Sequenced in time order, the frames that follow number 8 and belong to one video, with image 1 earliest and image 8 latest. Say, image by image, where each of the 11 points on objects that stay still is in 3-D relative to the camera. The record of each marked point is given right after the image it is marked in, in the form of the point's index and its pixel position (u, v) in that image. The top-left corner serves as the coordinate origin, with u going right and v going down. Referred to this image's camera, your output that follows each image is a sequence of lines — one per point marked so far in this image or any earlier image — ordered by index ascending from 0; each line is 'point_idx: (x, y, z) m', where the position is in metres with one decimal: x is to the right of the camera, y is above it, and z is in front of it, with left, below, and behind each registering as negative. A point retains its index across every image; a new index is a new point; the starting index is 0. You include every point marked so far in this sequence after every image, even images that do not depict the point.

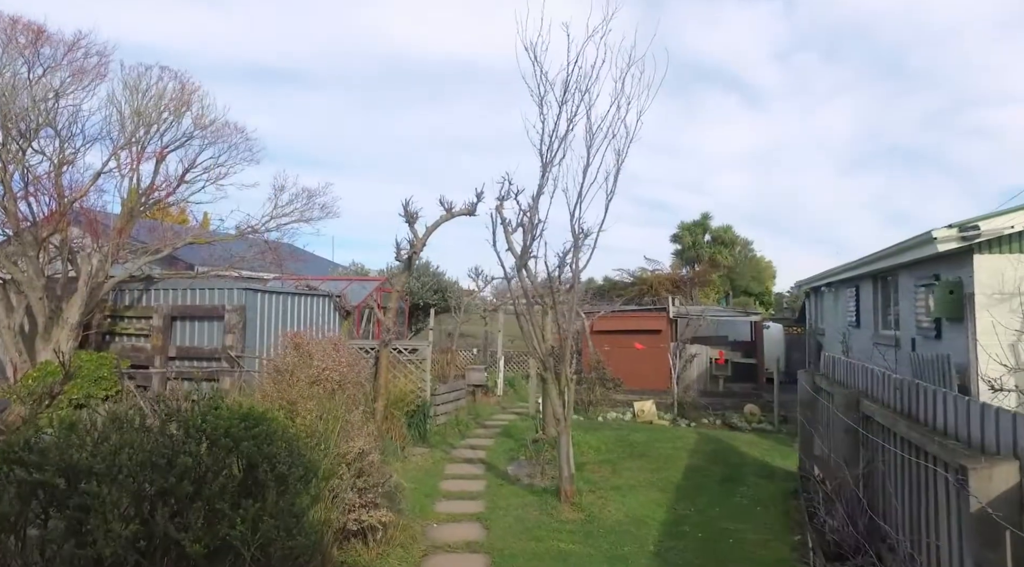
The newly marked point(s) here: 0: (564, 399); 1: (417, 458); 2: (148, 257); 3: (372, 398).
0: (+0.4, -0.9, +5.7) m
1: (-1.0, -1.9, +7.5) m
2: (-5.1, +0.4, +9.9) m
3: (-1.6, -1.3, +7.8) m
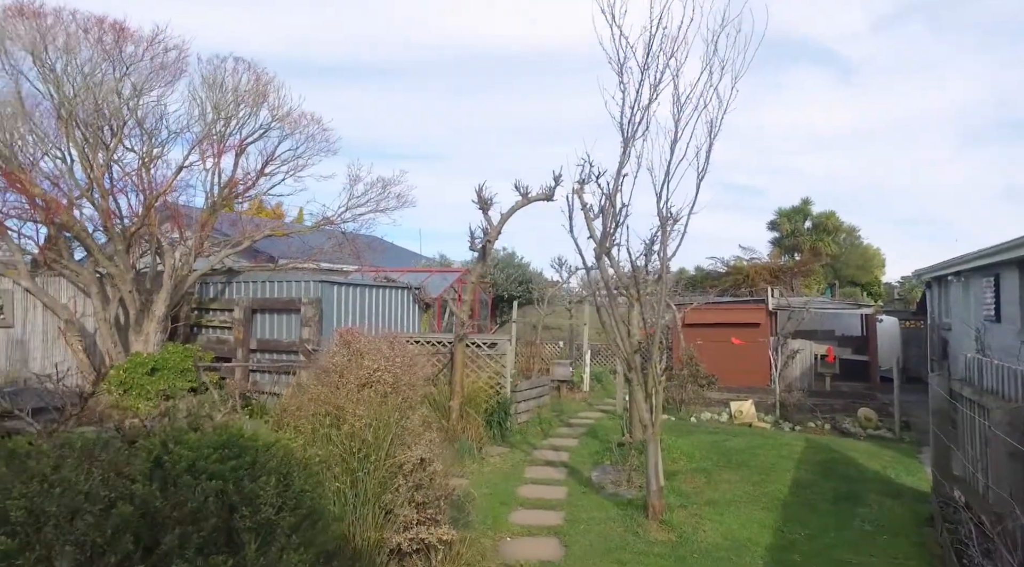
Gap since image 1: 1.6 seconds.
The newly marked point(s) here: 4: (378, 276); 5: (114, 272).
0: (+1.0, -0.8, +5.1) m
1: (-0.2, -1.8, +7.0) m
2: (-4.0, +0.5, +9.9) m
3: (-0.7, -1.2, +7.4) m
4: (-2.1, +0.1, +11.1) m
5: (-5.1, +0.2, +9.0) m
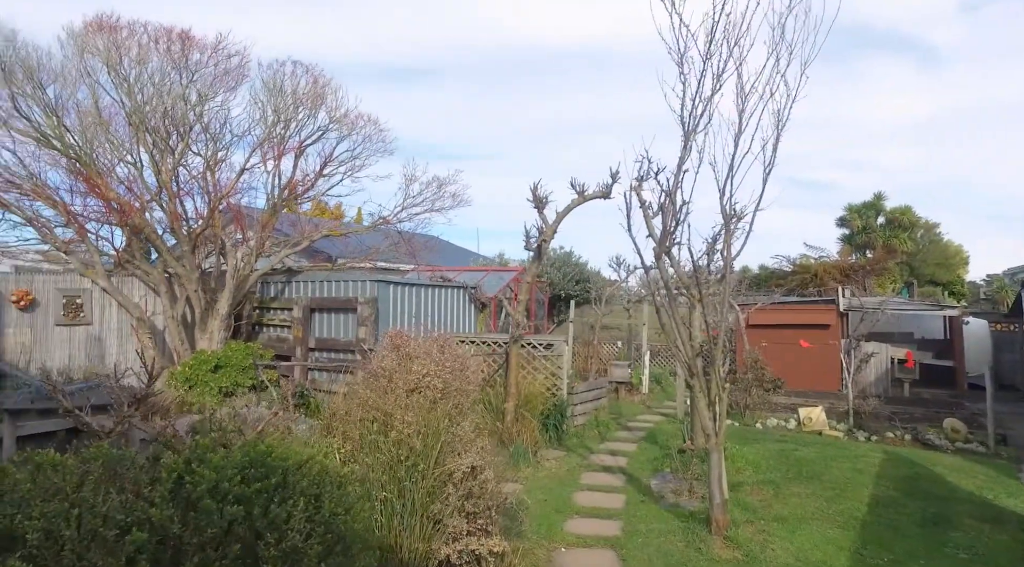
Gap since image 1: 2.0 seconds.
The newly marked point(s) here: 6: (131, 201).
0: (+1.4, -0.9, +4.8) m
1: (+0.4, -1.8, +6.9) m
2: (-3.2, +0.5, +10.1) m
3: (-0.1, -1.2, +7.3) m
4: (-1.2, +0.1, +11.1) m
5: (-4.4, +0.2, +9.3) m
6: (-4.8, +1.0, +8.8) m
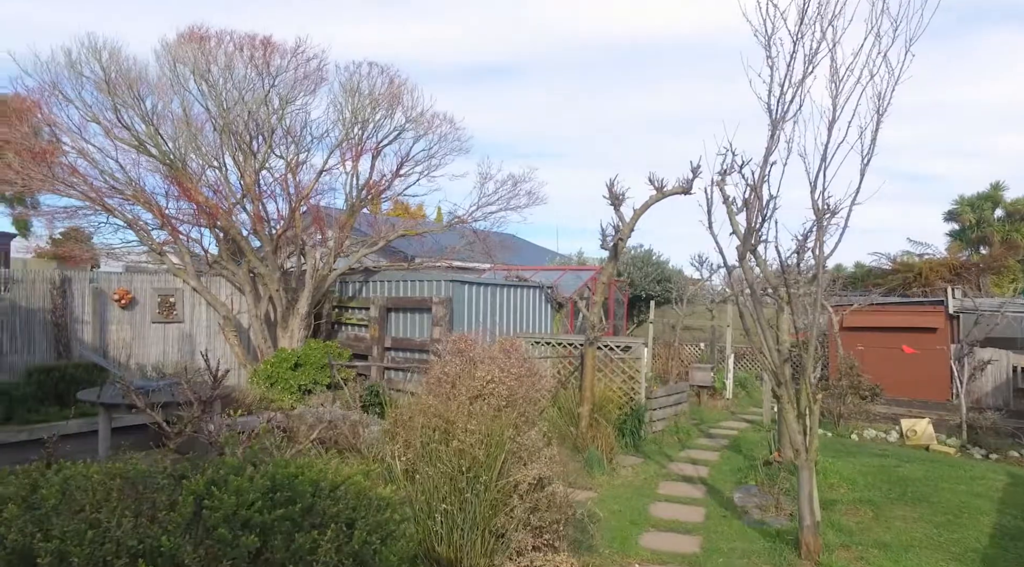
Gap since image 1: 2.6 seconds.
0: (+1.8, -0.9, +4.4) m
1: (+1.1, -1.8, +6.6) m
2: (-2.1, +0.5, +10.2) m
3: (+0.7, -1.2, +7.1) m
4: (0.0, +0.1, +11.0) m
5: (-3.4, +0.2, +9.5) m
6: (-3.8, +1.1, +9.1) m
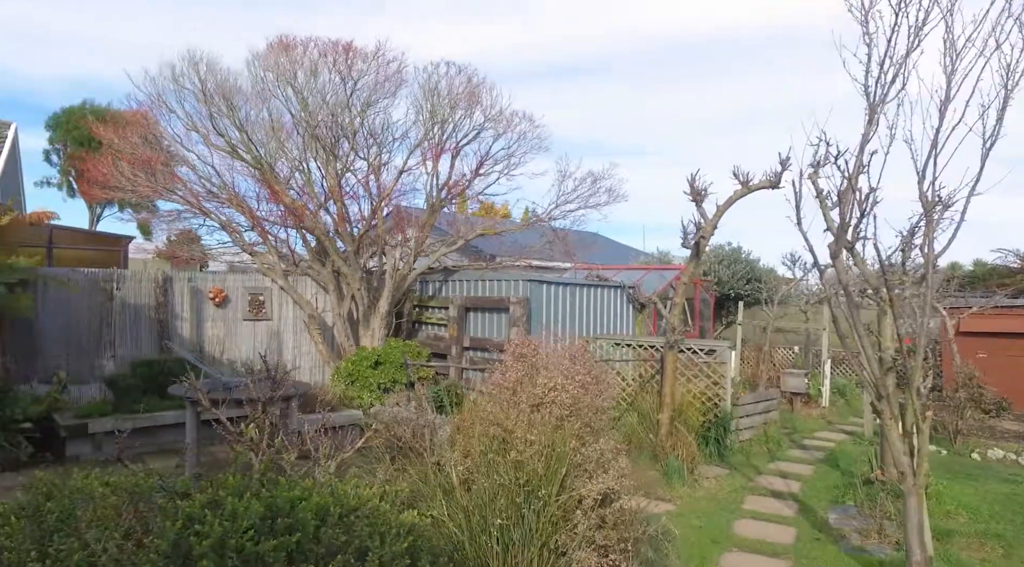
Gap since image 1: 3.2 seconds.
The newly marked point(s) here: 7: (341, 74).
0: (+2.3, -0.9, +4.0) m
1: (+1.8, -1.8, +6.2) m
2: (-0.9, +0.5, +10.2) m
3: (+1.4, -1.2, +6.8) m
4: (+1.2, +0.1, +10.7) m
5: (-2.3, +0.2, +9.7) m
6: (-2.8, +1.1, +9.3) m
7: (-2.3, +2.8, +9.4) m
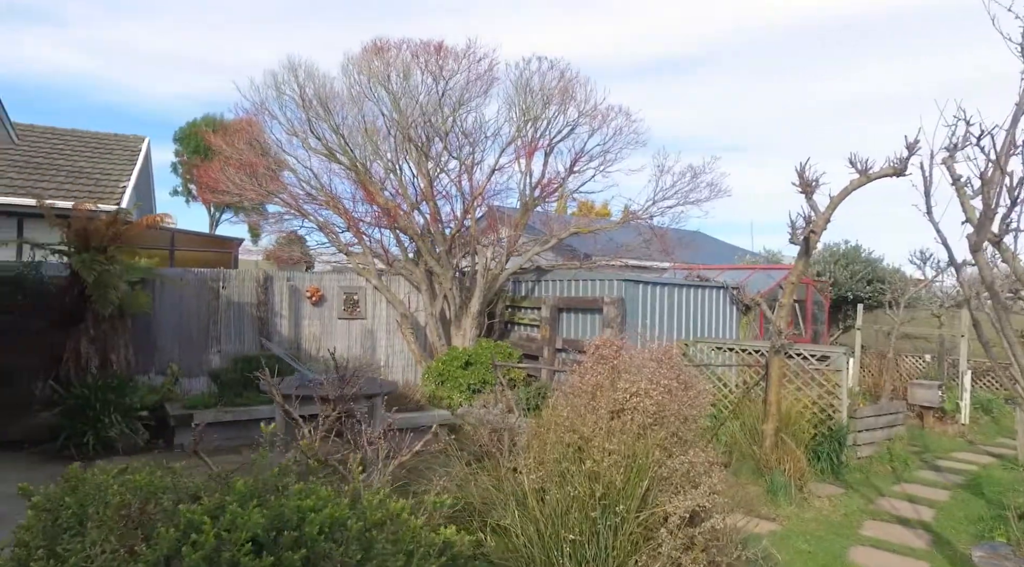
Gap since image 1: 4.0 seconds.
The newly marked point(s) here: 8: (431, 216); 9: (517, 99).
0: (+2.7, -0.9, +3.4) m
1: (+2.5, -1.8, +5.6) m
2: (+0.4, +0.5, +10.0) m
3: (+2.2, -1.2, +6.3) m
4: (+2.6, +0.1, +10.2) m
5: (-1.0, +0.2, +9.7) m
6: (-1.5, +1.1, +9.4) m
7: (-1.1, +2.8, +9.4) m
8: (-1.1, +0.9, +9.5) m
9: (+0.1, +2.6, +9.7) m
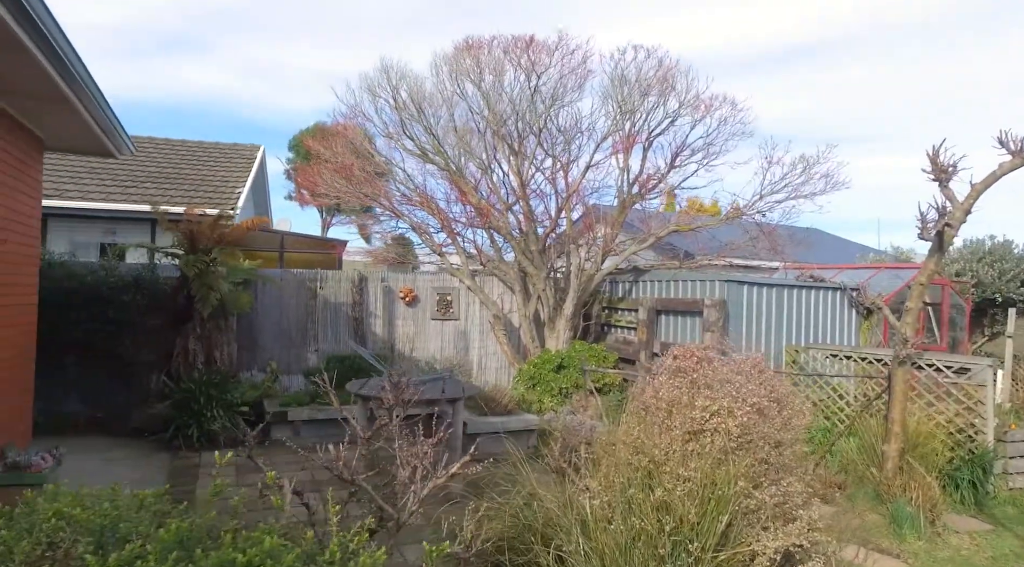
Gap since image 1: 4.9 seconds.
0: (+2.9, -0.9, +2.7) m
1: (+3.1, -1.8, +4.9) m
2: (+1.7, +0.5, +9.5) m
3: (+2.9, -1.2, +5.6) m
4: (+3.9, +0.1, +9.4) m
5: (+0.3, +0.2, +9.5) m
6: (-0.3, +1.1, +9.3) m
7: (+0.2, +2.8, +9.2) m
8: (+0.1, +0.9, +9.3) m
9: (+1.3, +2.6, +9.3) m
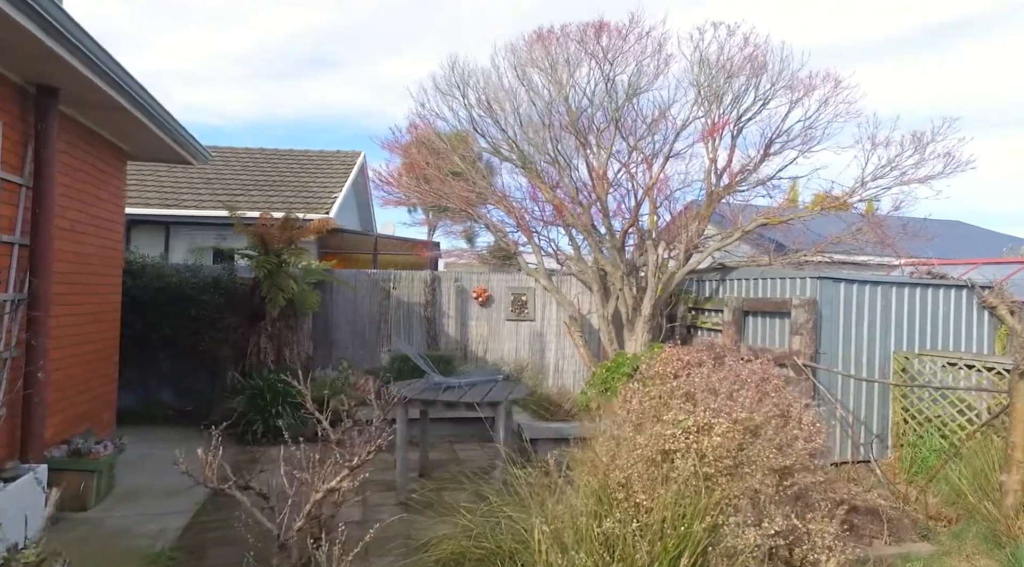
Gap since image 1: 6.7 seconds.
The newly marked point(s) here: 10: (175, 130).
0: (+2.7, -0.8, +1.8) m
1: (+3.3, -1.8, +4.0) m
2: (+2.7, +0.5, +8.8) m
3: (+3.2, -1.2, +4.7) m
4: (+4.8, +0.1, +8.3) m
5: (+1.3, +0.2, +9.0) m
6: (+0.7, +1.1, +8.9) m
7: (+1.1, +2.8, +8.7) m
8: (+1.1, +0.9, +8.9) m
9: (+2.3, +2.6, +8.7) m
10: (-3.1, +1.4, +6.4) m
